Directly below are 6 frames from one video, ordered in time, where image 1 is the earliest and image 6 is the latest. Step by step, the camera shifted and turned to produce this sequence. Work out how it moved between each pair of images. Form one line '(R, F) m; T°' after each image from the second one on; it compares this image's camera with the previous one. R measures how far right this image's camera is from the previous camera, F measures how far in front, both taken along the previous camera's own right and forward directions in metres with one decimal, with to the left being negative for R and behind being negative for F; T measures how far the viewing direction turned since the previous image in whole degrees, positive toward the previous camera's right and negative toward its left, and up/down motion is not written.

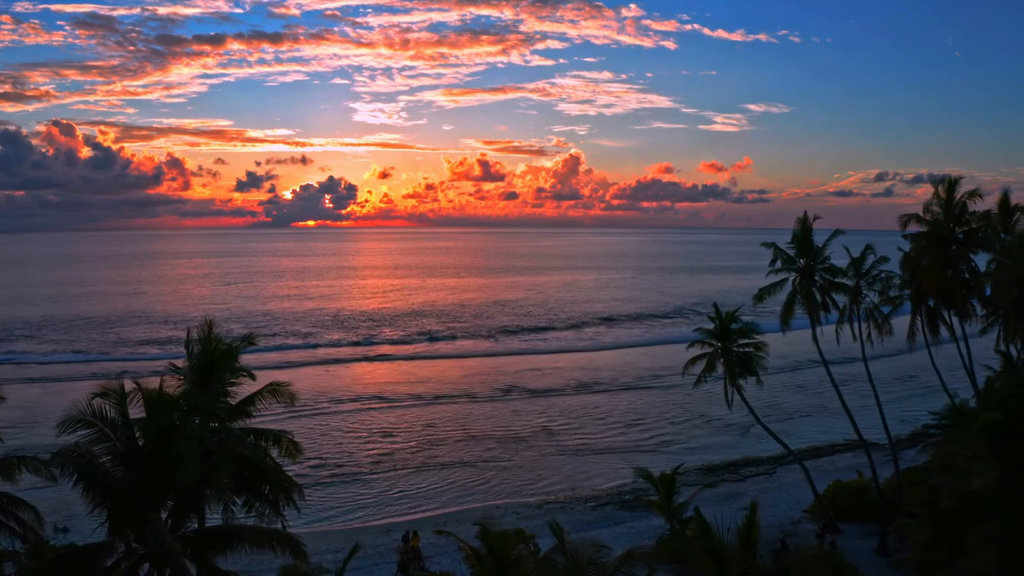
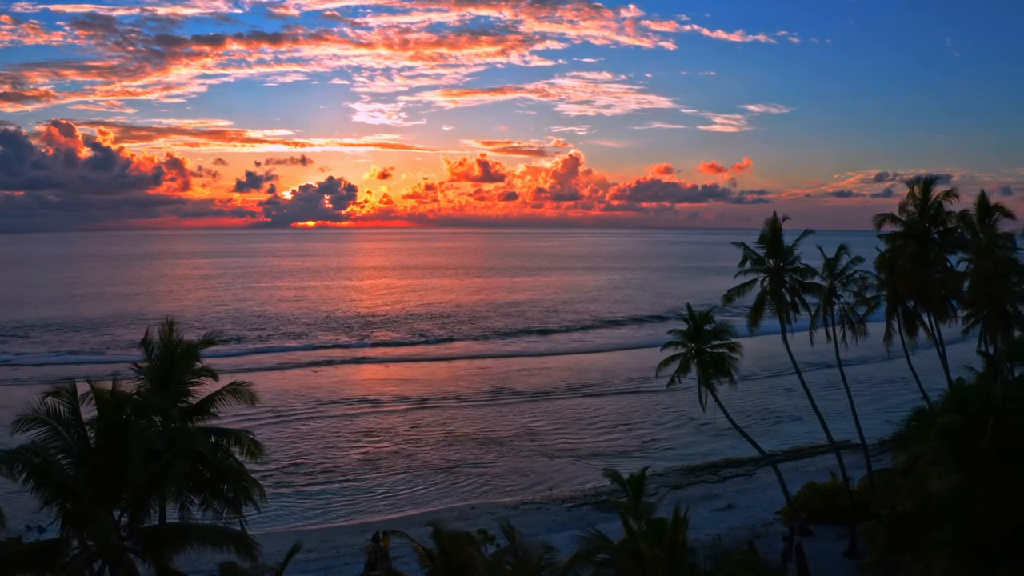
(+0.8, +0.2) m; 0°
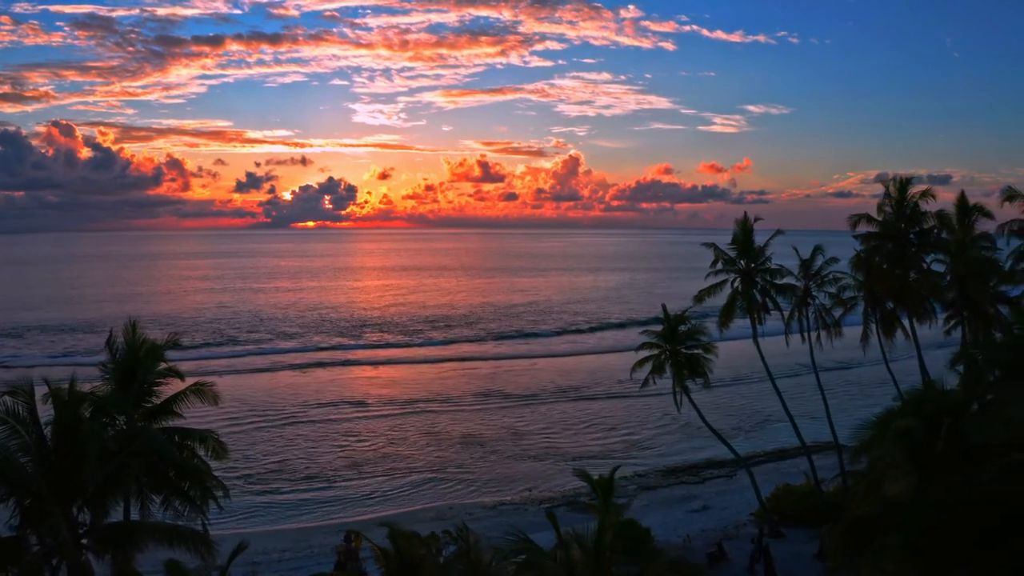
(+0.6, +0.1) m; 0°
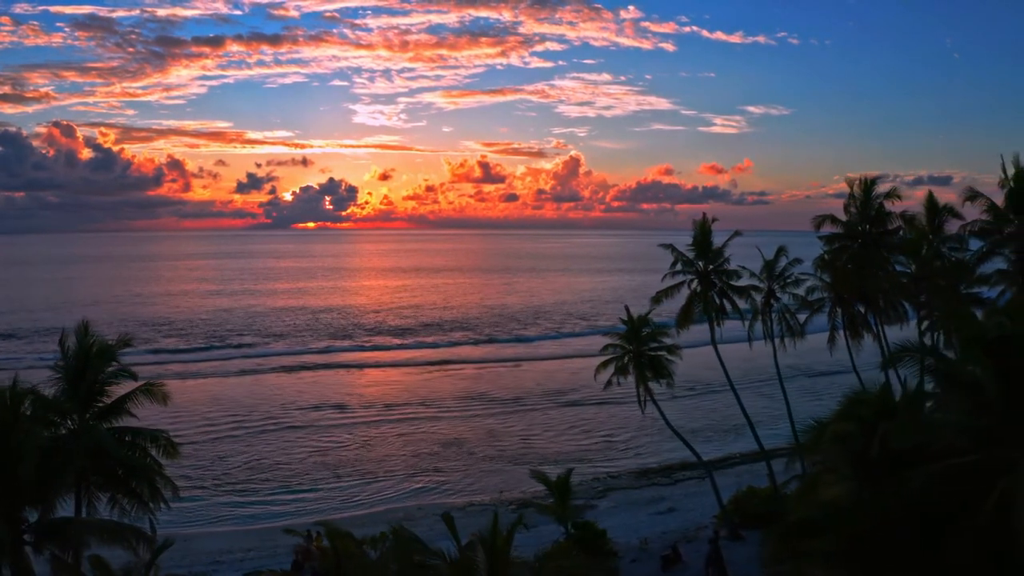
(+0.9, +0.1) m; 0°
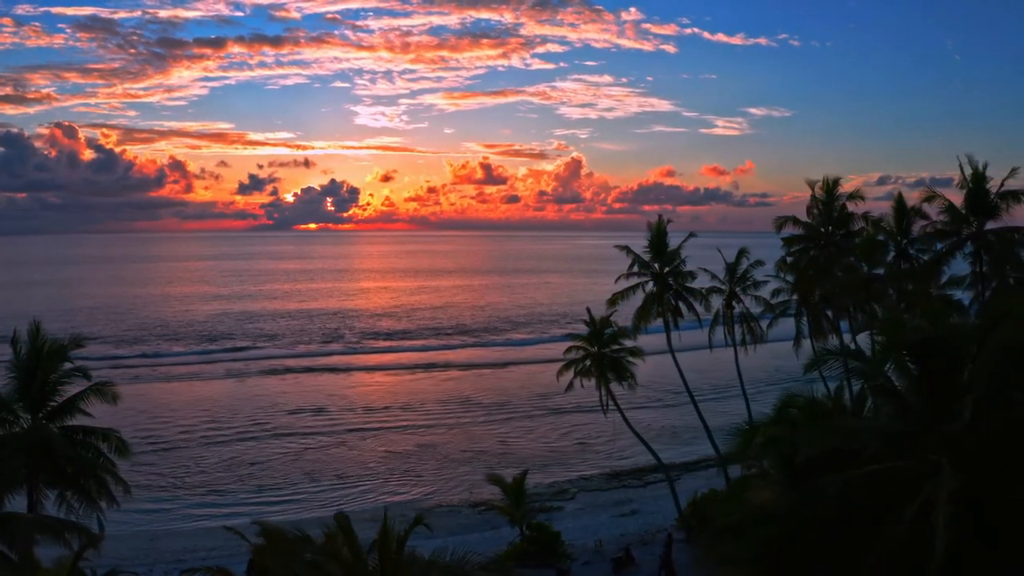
(+0.9, 0.0) m; 0°
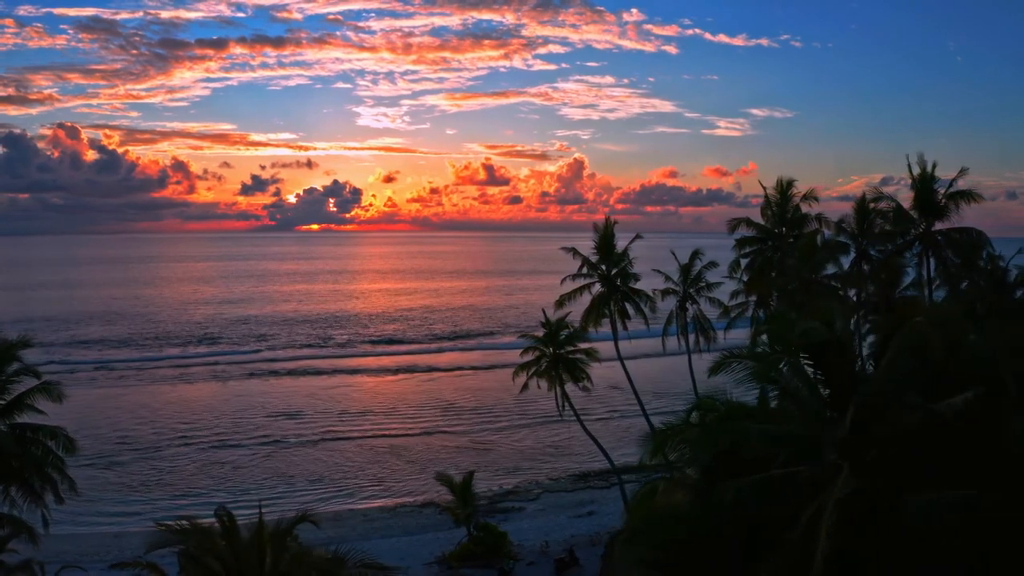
(+1.1, -0.1) m; 0°
